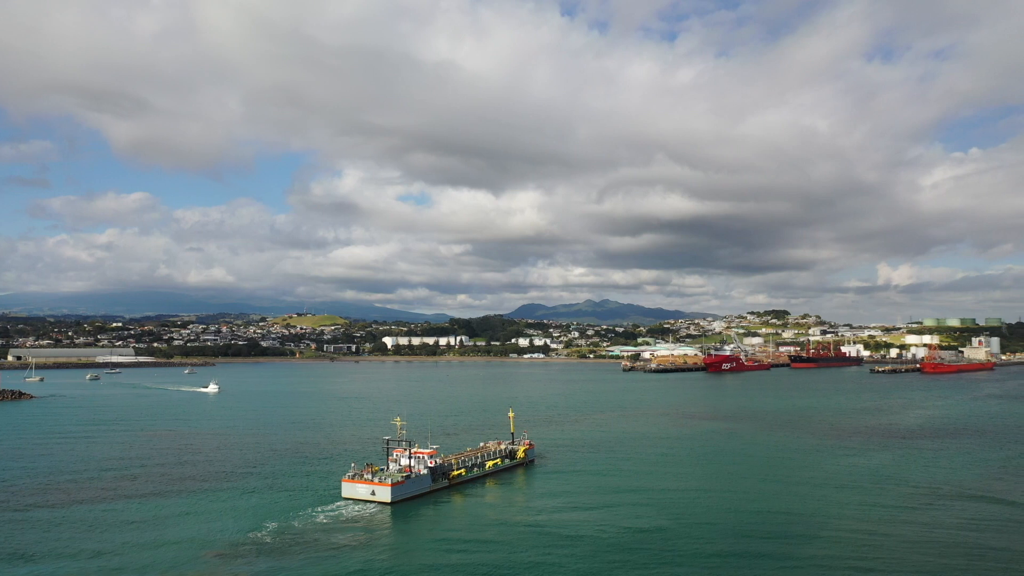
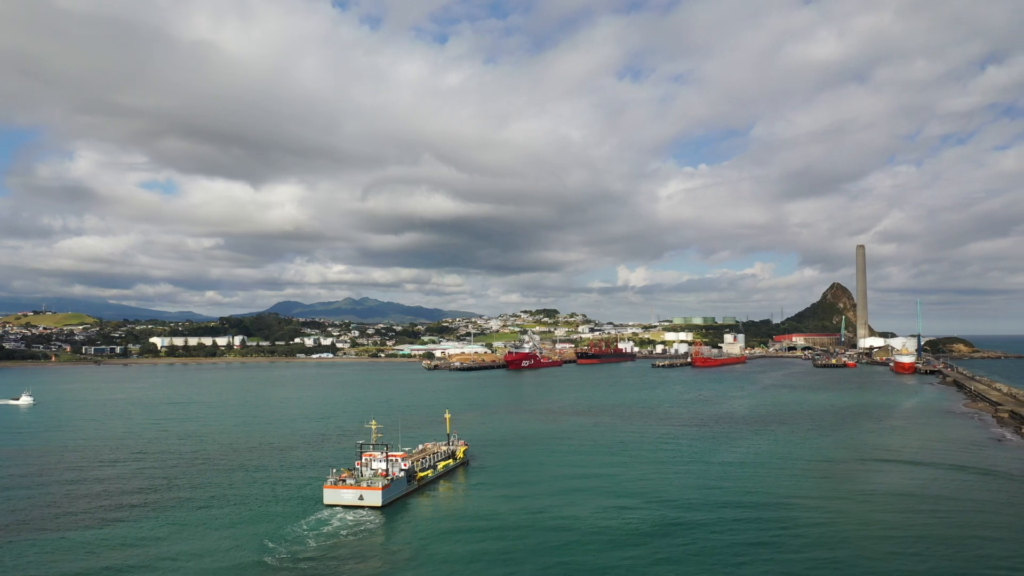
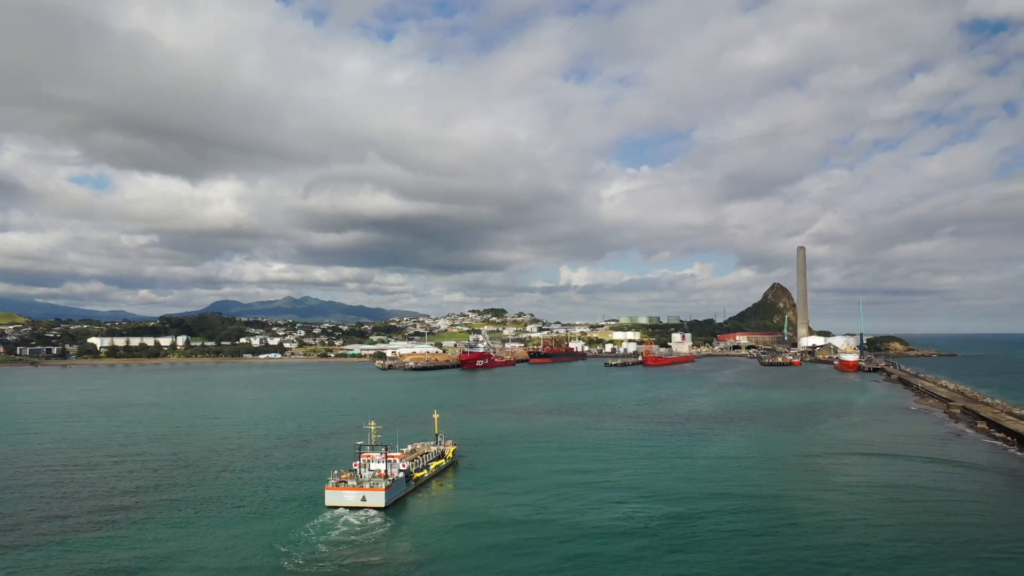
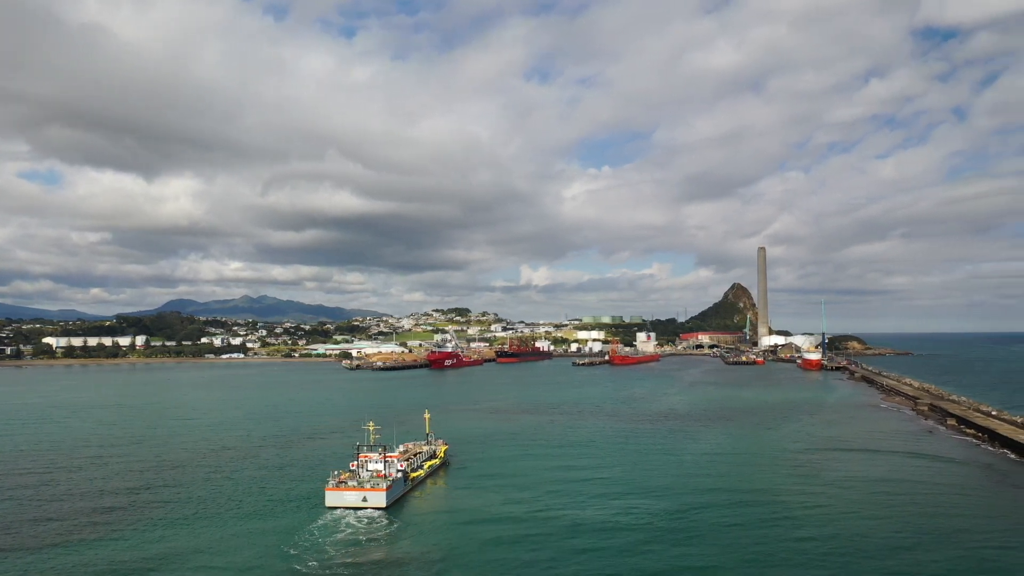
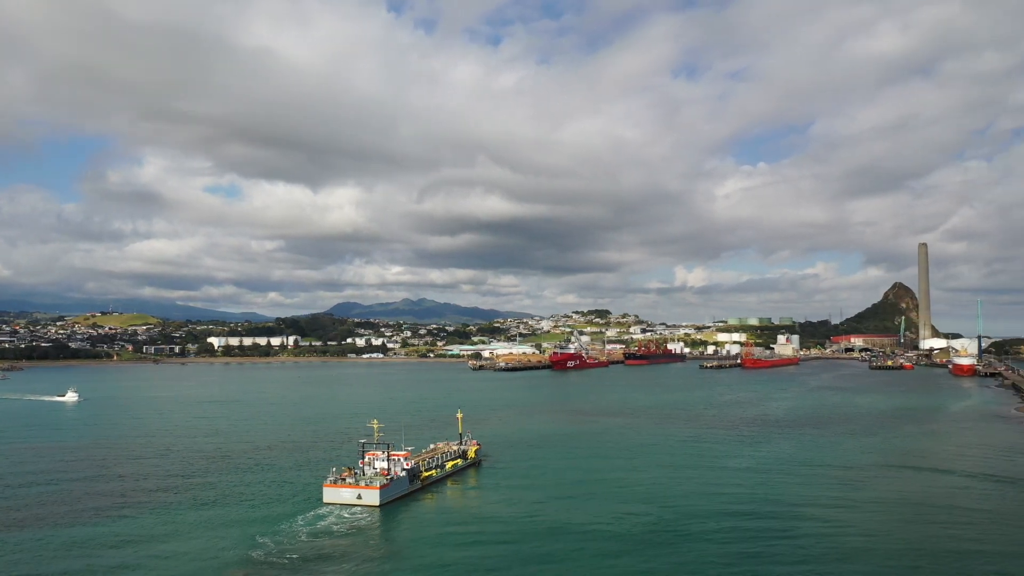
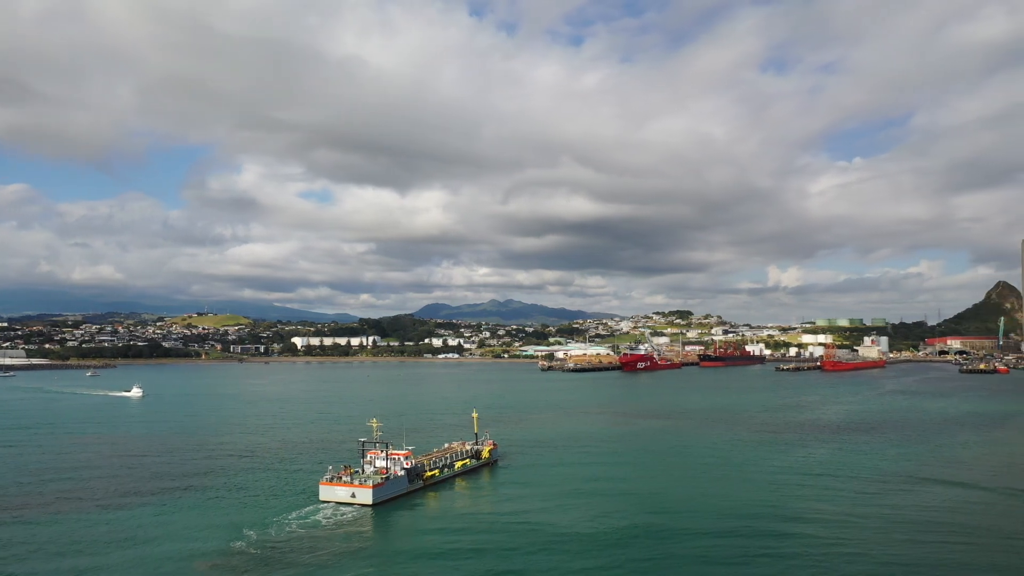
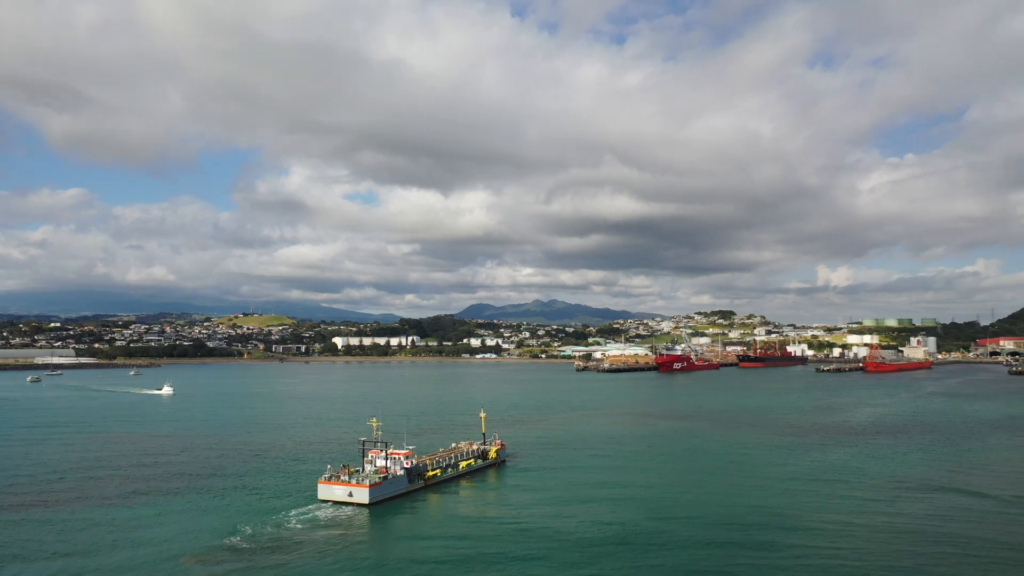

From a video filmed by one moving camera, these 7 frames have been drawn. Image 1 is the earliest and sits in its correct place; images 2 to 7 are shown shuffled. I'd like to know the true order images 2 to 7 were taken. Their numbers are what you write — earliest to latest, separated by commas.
7, 6, 5, 2, 3, 4
